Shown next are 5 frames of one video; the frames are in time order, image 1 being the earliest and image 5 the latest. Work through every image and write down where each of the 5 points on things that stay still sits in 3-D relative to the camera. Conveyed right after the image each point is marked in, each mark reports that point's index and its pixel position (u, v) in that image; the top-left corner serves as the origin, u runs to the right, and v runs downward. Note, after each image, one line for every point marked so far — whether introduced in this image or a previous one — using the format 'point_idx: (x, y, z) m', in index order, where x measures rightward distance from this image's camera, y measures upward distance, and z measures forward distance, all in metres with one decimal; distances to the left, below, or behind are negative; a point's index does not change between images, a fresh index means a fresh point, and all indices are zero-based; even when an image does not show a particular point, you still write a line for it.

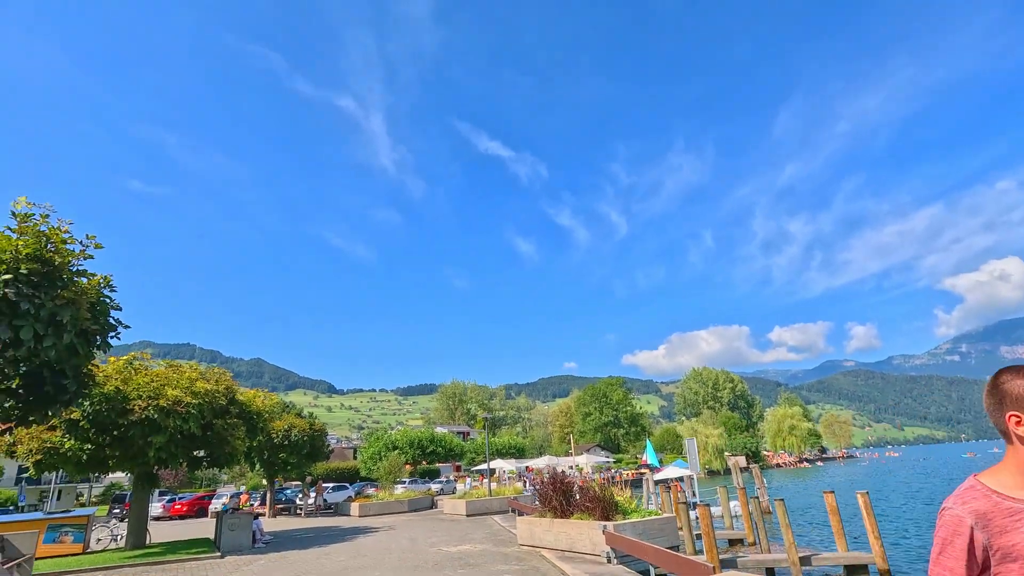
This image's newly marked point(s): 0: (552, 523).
0: (+0.9, -5.1, +11.6) m
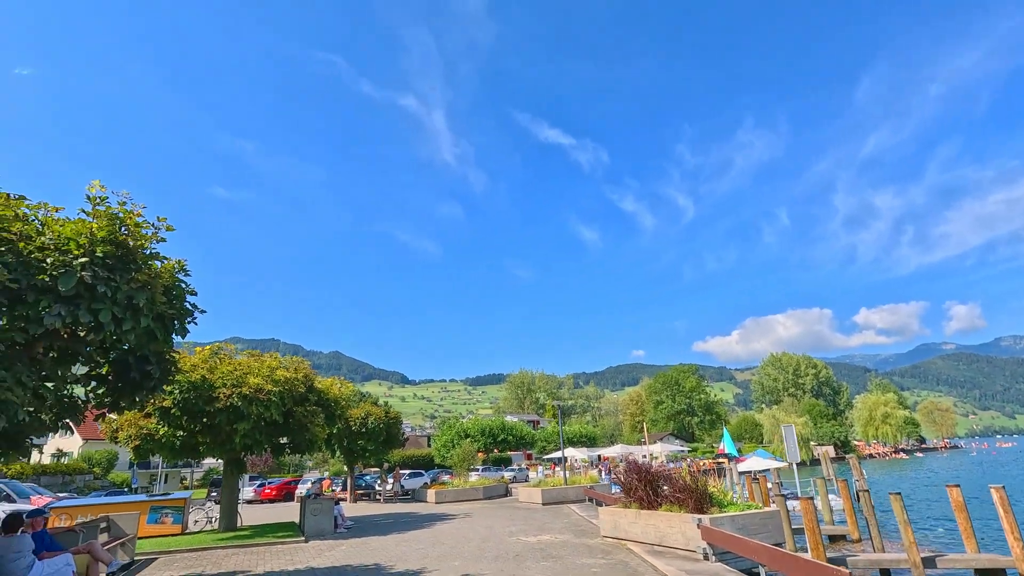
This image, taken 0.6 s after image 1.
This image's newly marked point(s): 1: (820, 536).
0: (+2.6, -4.6, +10.8) m
1: (+6.9, -5.6, +12.0) m
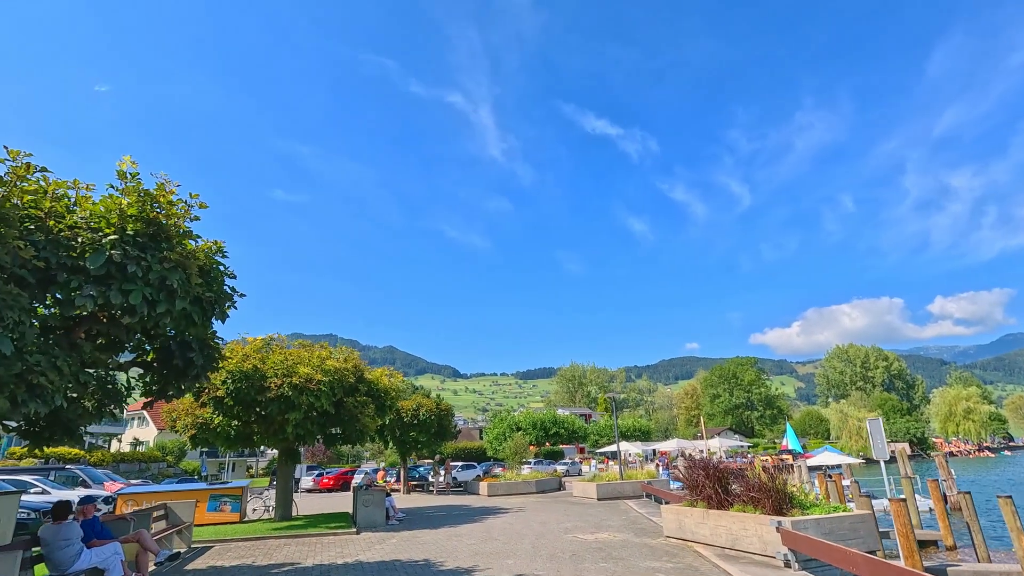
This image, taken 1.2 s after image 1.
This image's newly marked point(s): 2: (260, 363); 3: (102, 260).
0: (+3.6, -4.2, +9.8) m
1: (+8.1, -5.1, +10.7) m
2: (-6.7, -2.0, +14.3) m
3: (-4.2, +0.3, +5.5) m
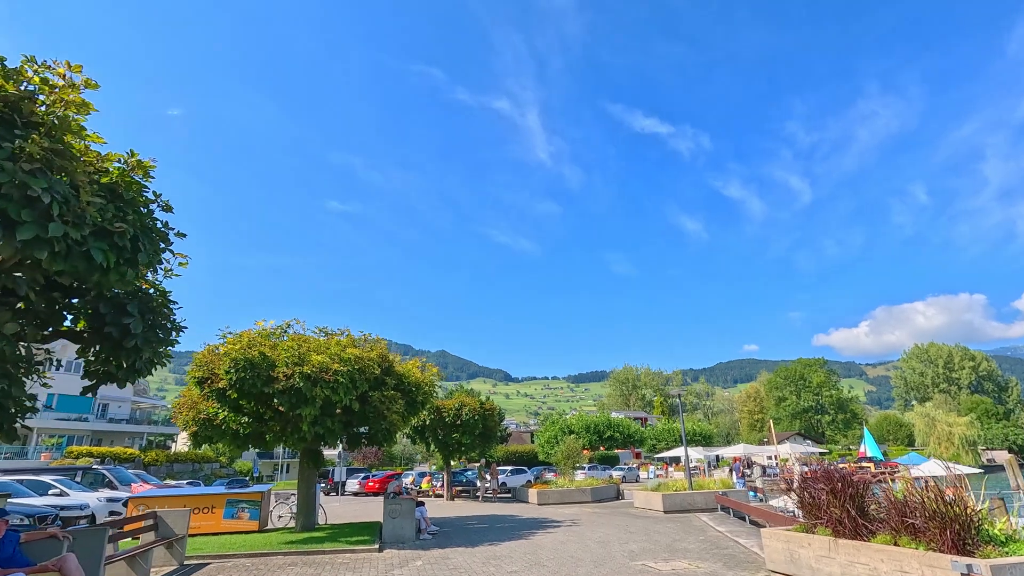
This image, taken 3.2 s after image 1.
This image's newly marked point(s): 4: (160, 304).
0: (+4.3, -3.4, +7.0) m
1: (+8.8, -4.2, +7.5) m
2: (-5.6, -1.4, +12.4) m
3: (-4.0, +0.9, +3.5) m
4: (-4.3, -0.2, +6.4) m
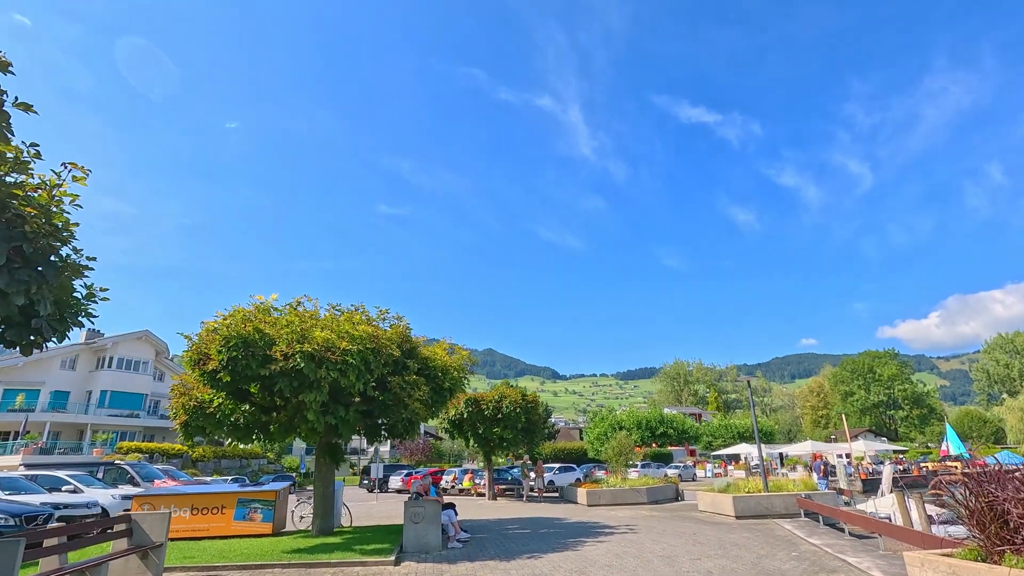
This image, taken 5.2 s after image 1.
0: (+4.6, -2.5, +4.5) m
1: (+9.2, -3.3, +4.6) m
2: (-4.8, -0.8, +10.7) m
3: (-4.0, +1.6, +1.6) m
4: (-4.0, +0.5, +4.6) m
